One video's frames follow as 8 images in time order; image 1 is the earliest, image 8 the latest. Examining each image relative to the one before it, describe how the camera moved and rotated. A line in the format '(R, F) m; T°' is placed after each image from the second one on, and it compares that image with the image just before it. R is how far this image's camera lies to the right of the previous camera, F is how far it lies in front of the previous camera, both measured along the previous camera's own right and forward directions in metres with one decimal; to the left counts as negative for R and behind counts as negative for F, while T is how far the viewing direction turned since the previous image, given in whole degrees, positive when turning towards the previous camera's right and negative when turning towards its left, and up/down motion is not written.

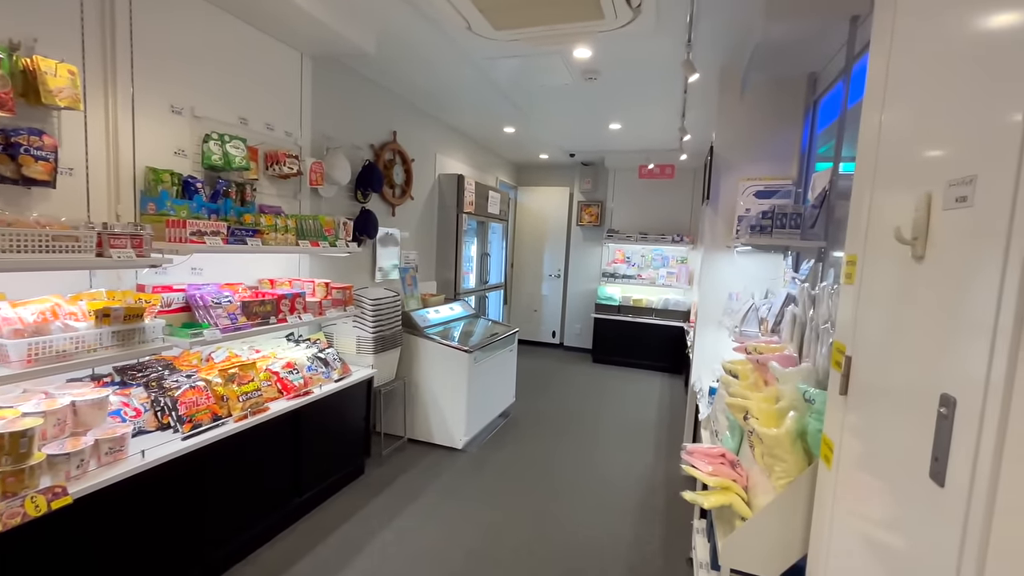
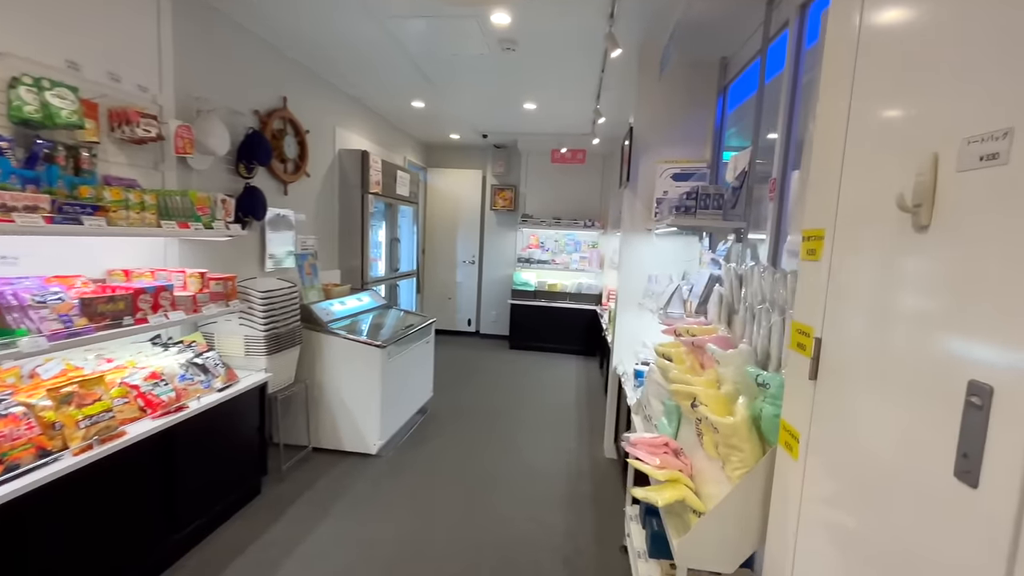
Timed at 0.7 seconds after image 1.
(-0.1, +0.2) m; +11°
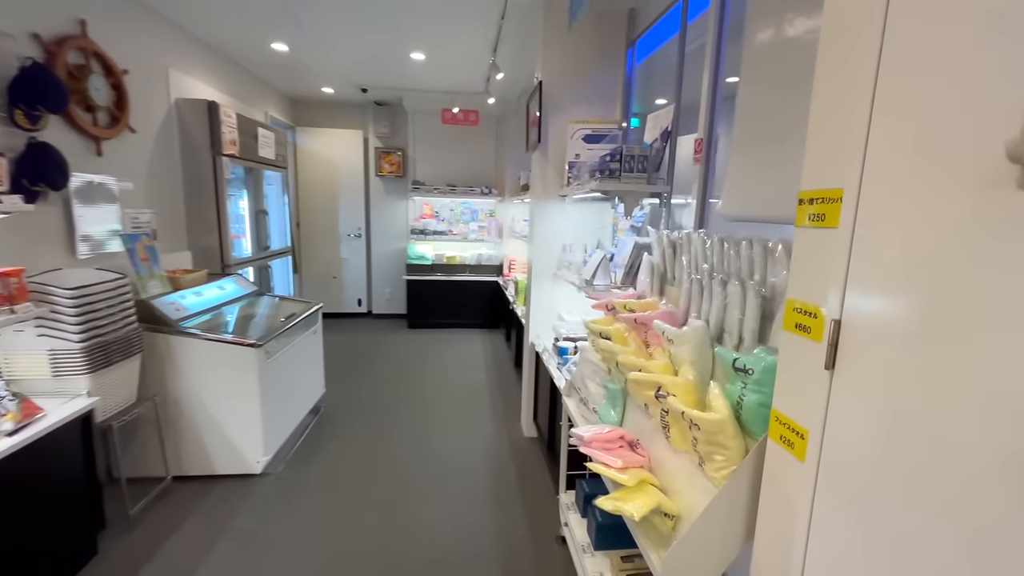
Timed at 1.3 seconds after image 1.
(-0.1, +0.3) m; +14°
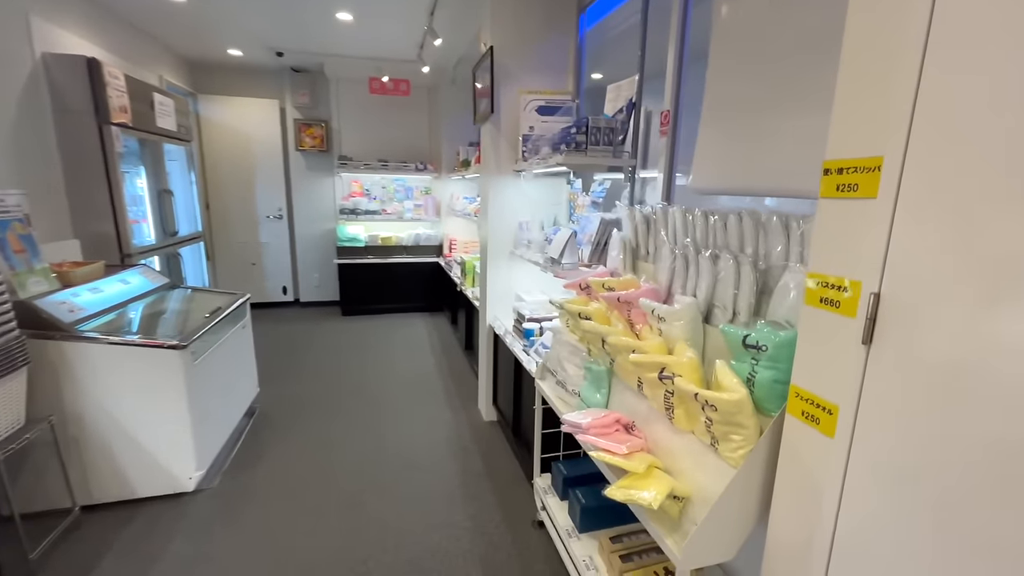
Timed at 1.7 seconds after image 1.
(-0.2, +0.1) m; +9°
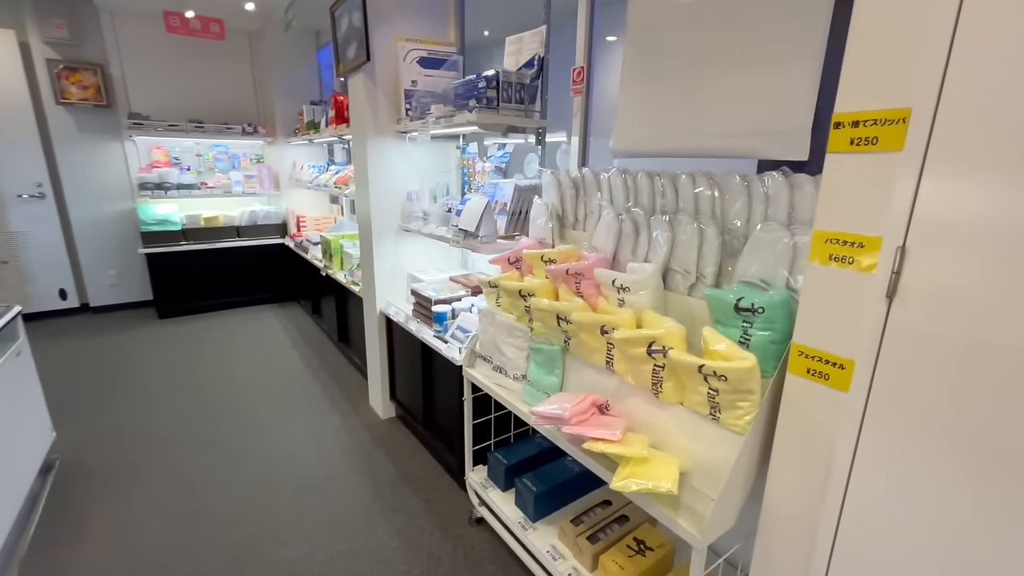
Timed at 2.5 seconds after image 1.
(-0.3, +0.3) m; +19°
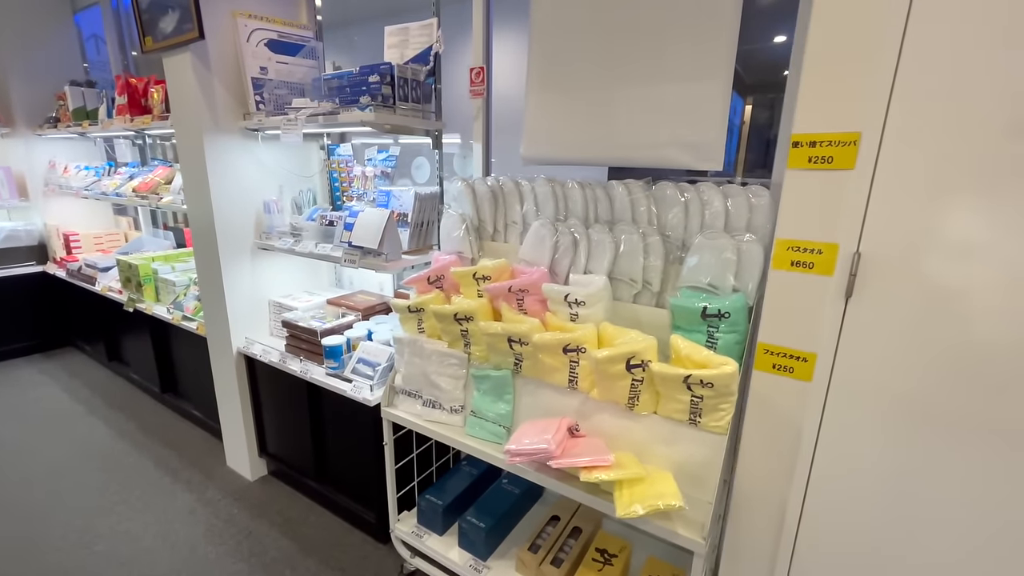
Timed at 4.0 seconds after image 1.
(-0.3, +0.2) m; +21°
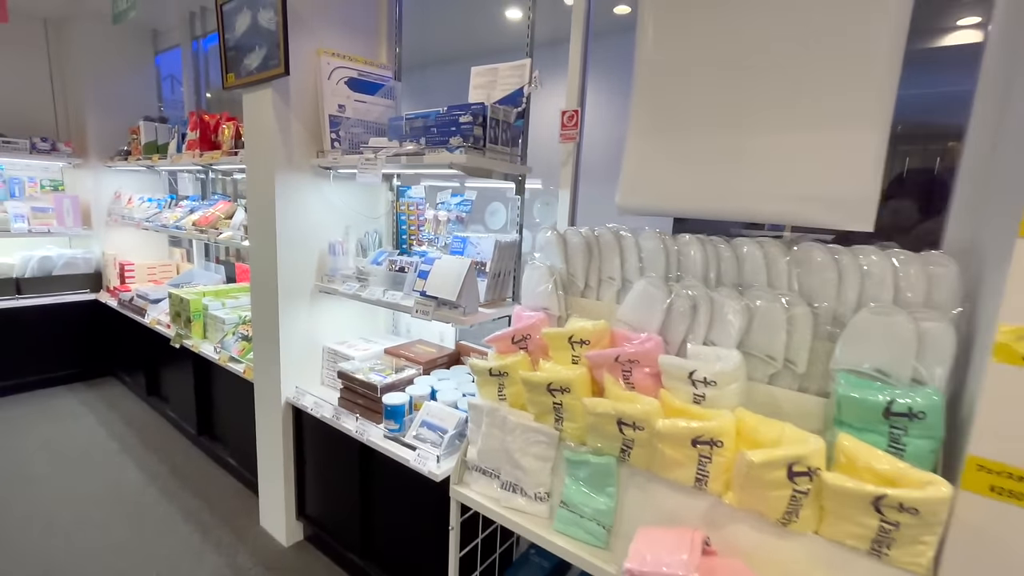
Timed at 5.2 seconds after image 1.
(-0.2, +0.2) m; -3°
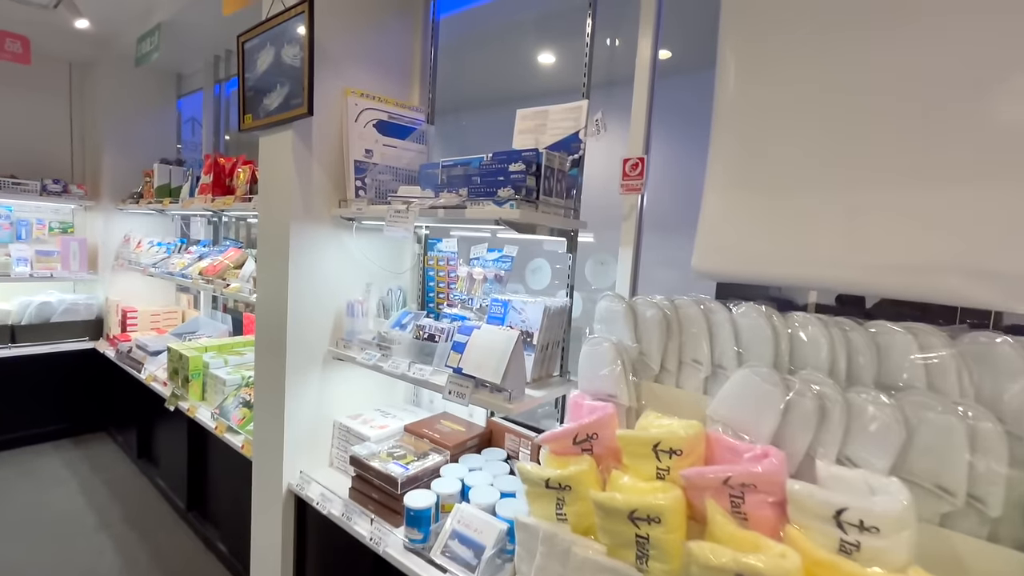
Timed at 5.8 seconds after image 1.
(-0.1, +0.3) m; -1°
